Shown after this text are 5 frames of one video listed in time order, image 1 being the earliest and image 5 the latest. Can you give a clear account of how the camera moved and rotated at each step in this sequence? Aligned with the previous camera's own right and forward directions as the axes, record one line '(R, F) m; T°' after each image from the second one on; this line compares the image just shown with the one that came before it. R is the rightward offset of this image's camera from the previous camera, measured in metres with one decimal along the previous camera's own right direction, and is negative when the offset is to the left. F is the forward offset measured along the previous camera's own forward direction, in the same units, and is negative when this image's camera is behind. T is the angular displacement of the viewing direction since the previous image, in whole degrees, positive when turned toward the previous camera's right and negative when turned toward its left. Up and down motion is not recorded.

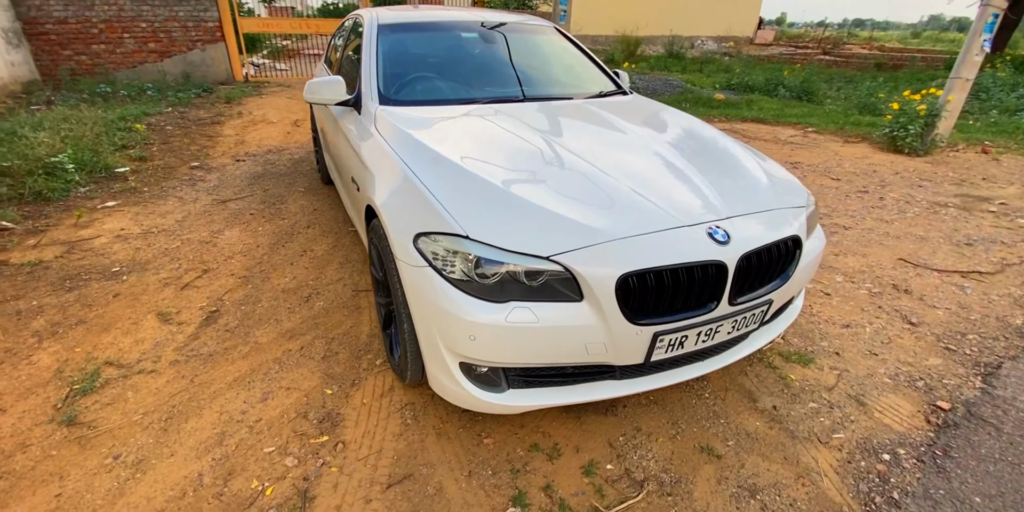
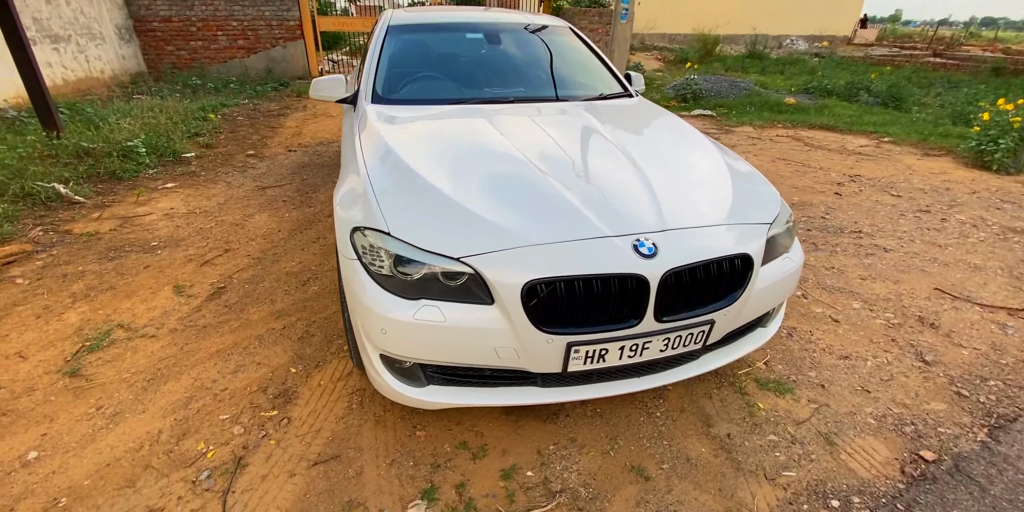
(+0.5, 0.0) m; -8°
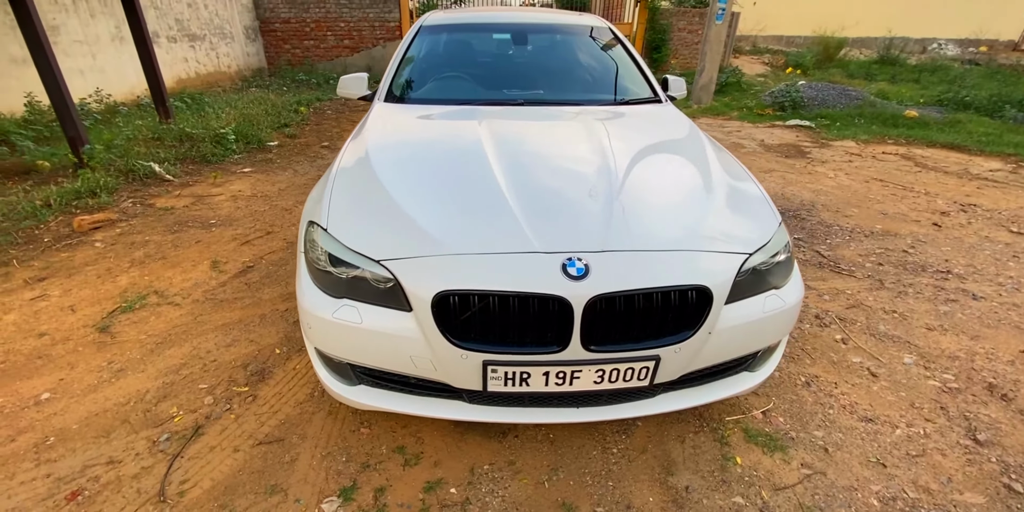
(+0.6, +0.1) m; -11°
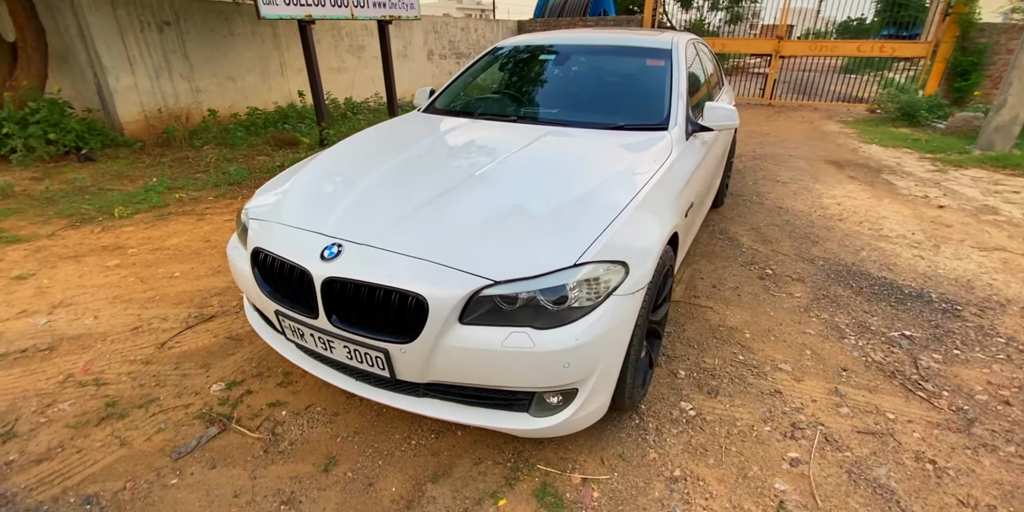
(+1.7, +0.3) m; -29°
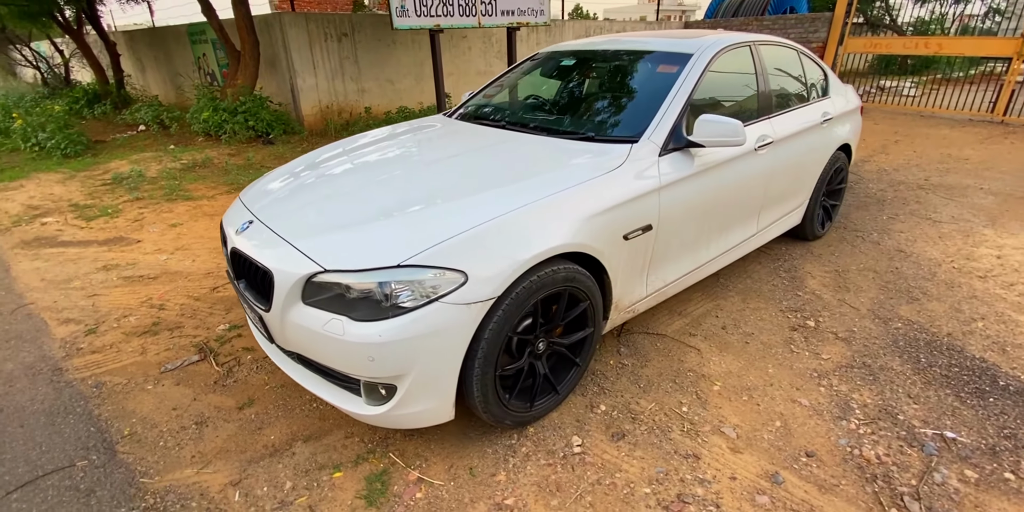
(+1.2, +0.2) m; -20°
